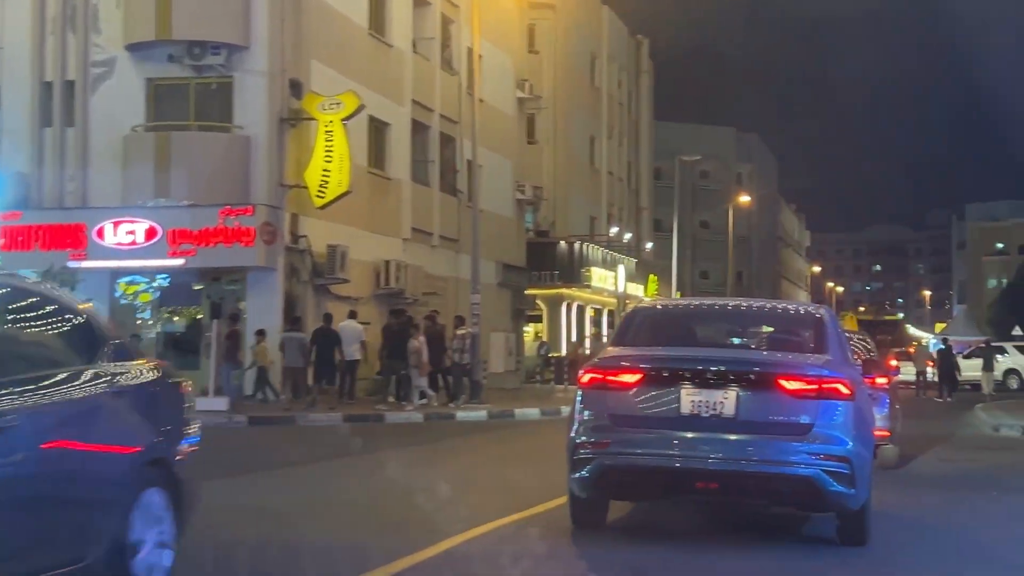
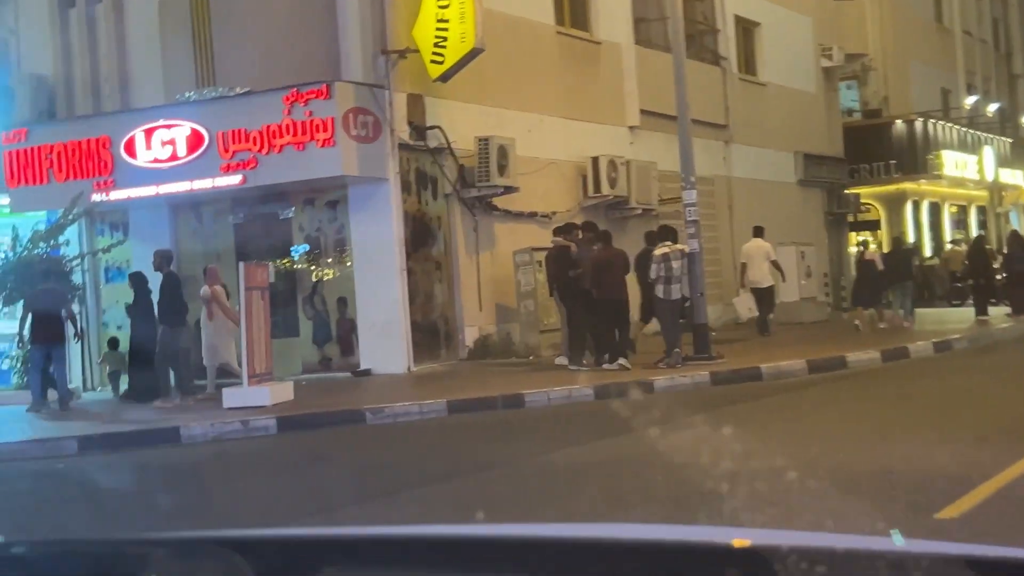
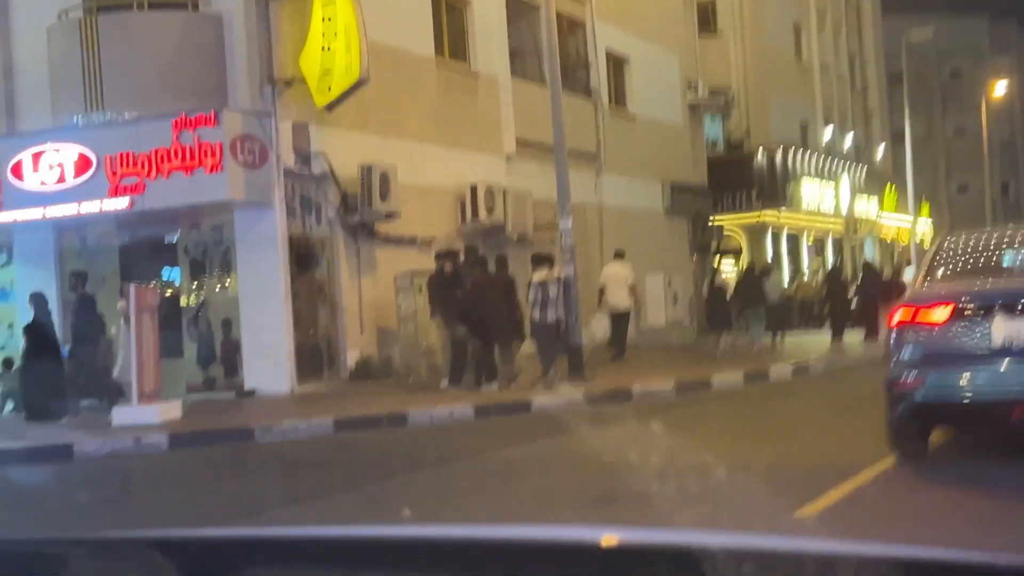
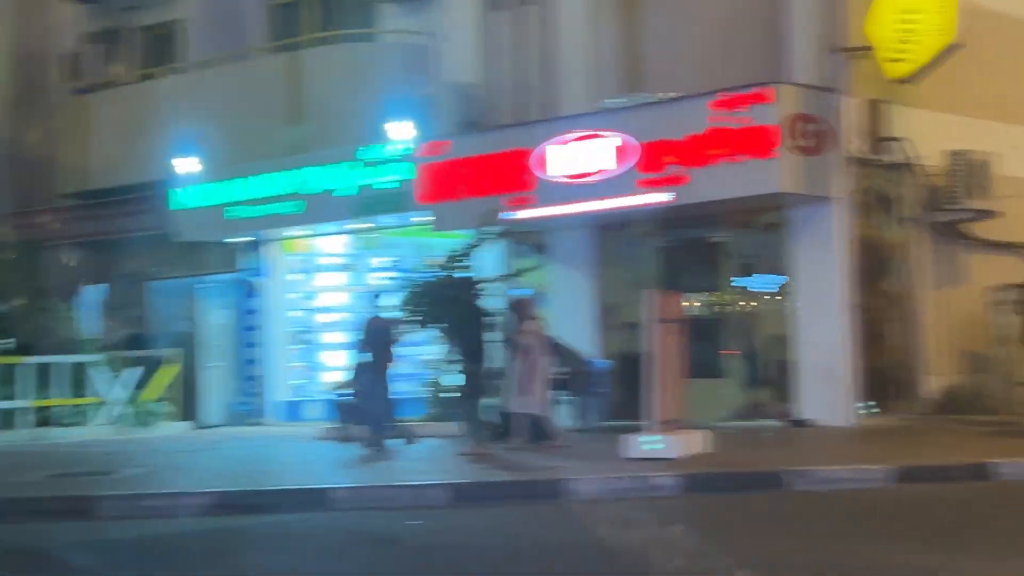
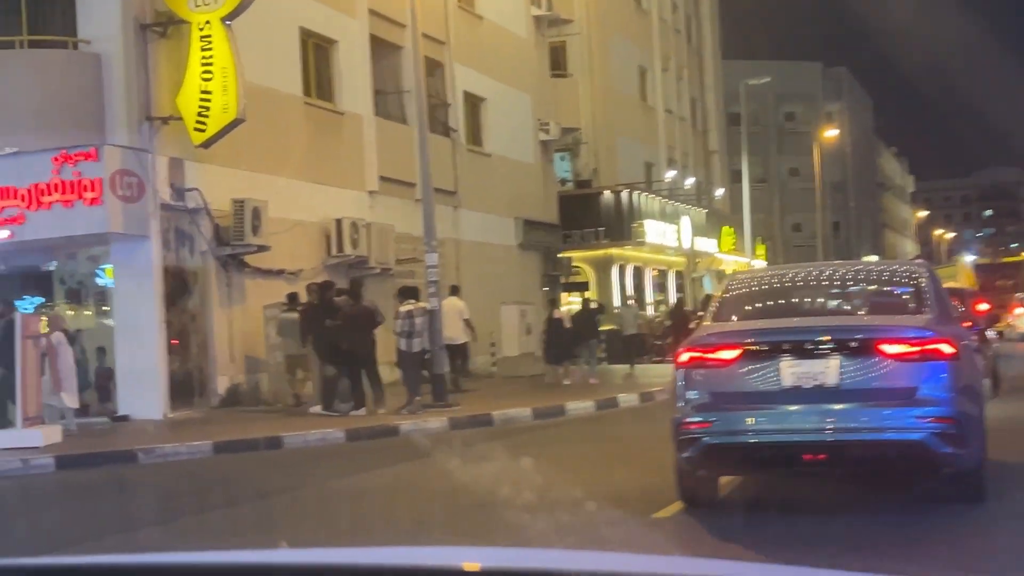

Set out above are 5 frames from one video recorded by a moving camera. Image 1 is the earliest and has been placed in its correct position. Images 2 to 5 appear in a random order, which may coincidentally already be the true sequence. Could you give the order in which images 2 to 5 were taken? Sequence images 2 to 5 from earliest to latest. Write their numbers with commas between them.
5, 3, 2, 4
